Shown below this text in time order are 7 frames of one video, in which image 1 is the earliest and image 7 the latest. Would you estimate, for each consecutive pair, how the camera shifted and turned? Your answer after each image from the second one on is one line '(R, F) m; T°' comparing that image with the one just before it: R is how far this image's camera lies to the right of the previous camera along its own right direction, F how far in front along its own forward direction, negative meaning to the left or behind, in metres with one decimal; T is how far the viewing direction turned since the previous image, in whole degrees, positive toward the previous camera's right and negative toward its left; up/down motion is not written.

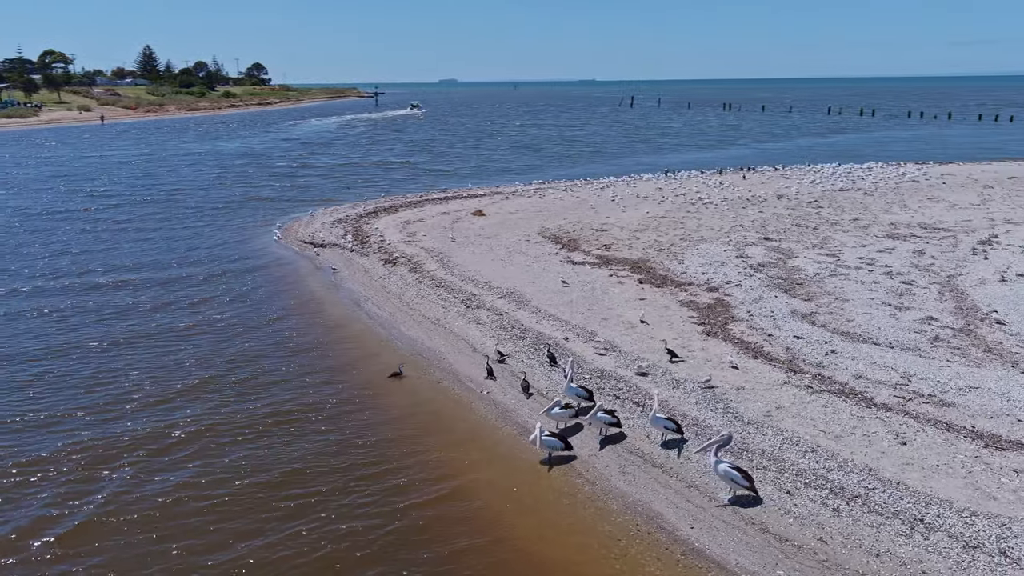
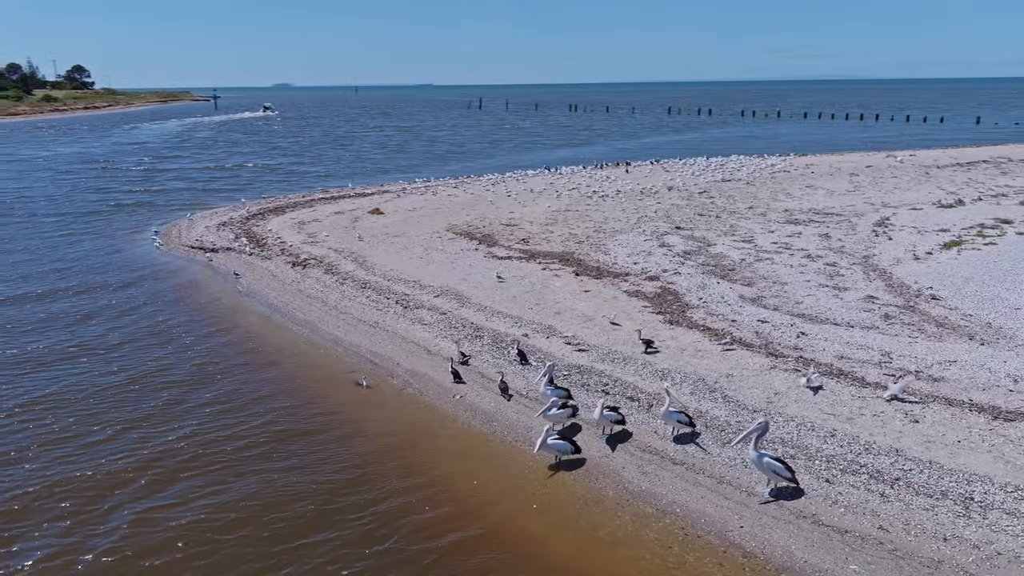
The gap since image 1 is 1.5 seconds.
(-2.1, +1.5) m; +10°
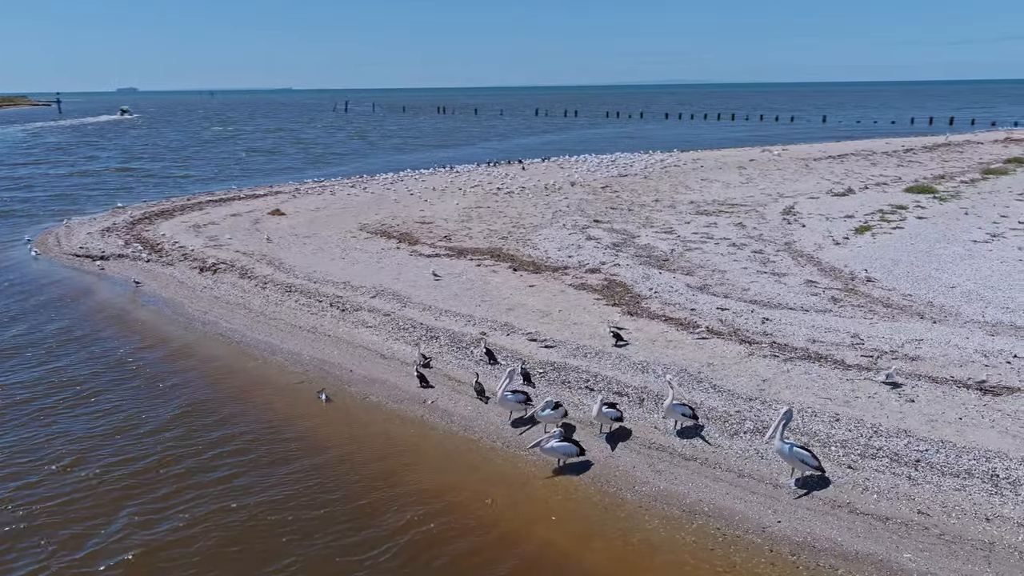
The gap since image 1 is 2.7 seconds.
(-1.6, +1.2) m; +9°
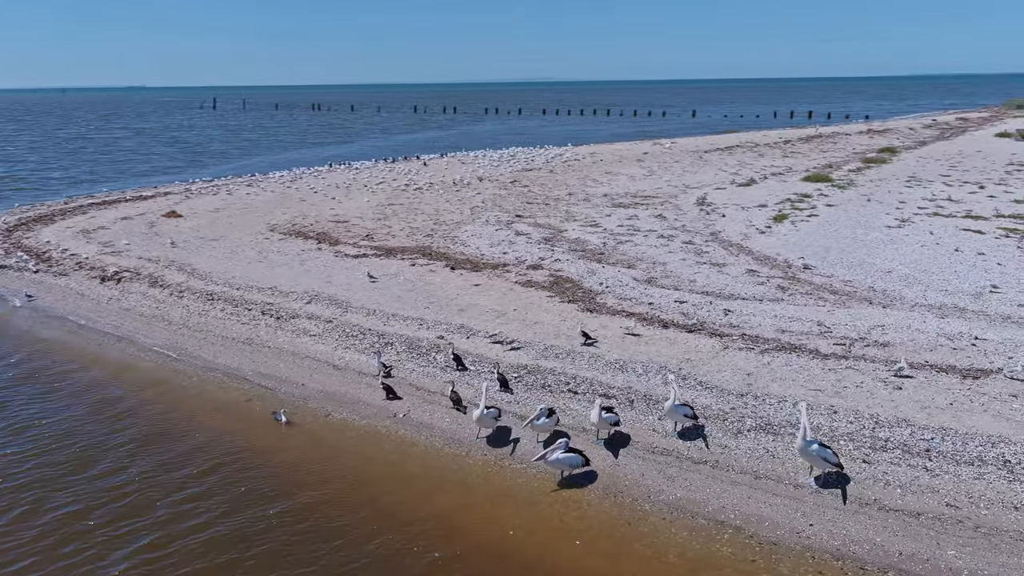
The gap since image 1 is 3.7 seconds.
(-1.4, +1.1) m; +8°
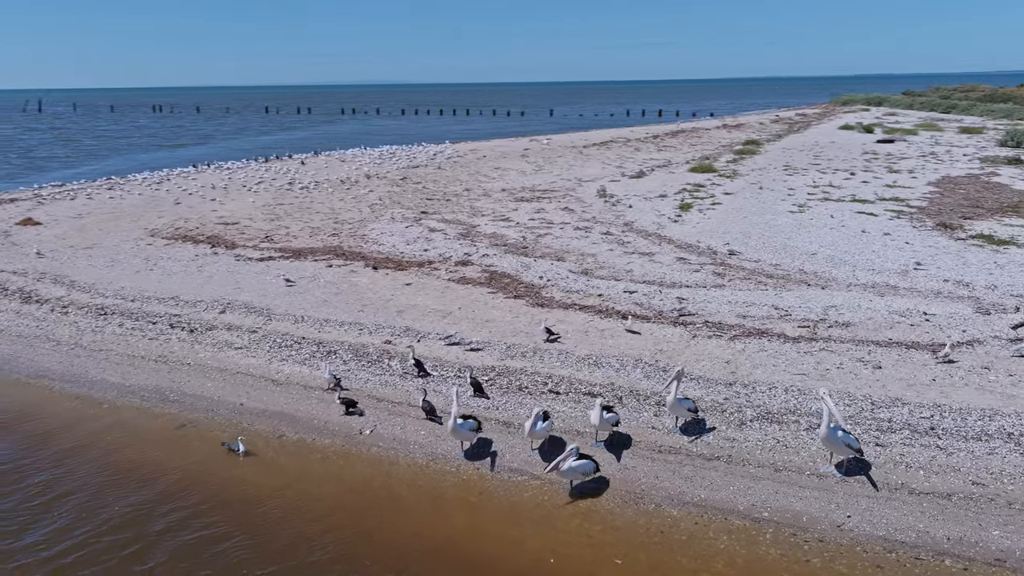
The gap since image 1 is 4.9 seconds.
(-1.5, +1.2) m; +9°
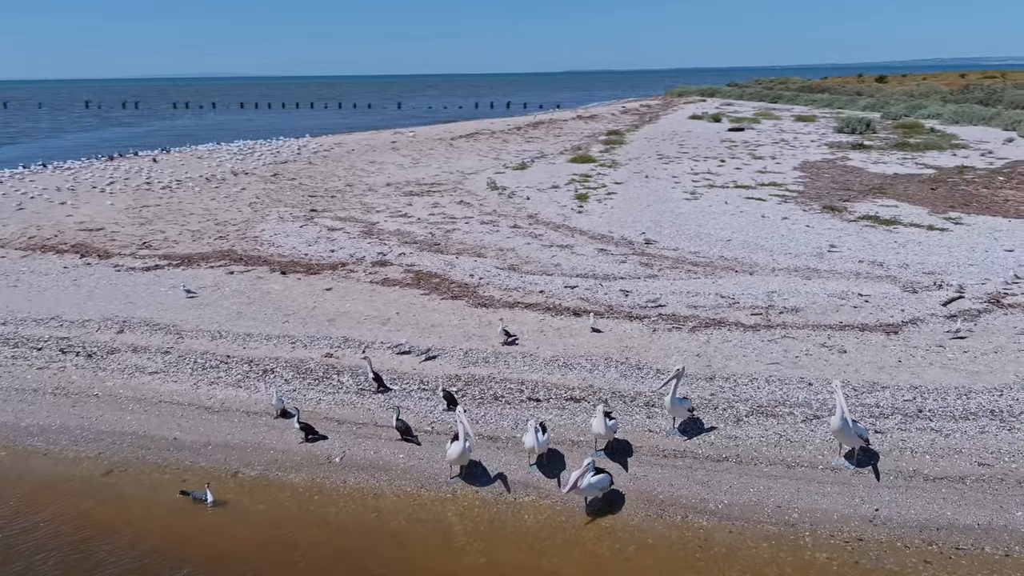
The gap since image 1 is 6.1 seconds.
(-1.6, +1.1) m; +10°
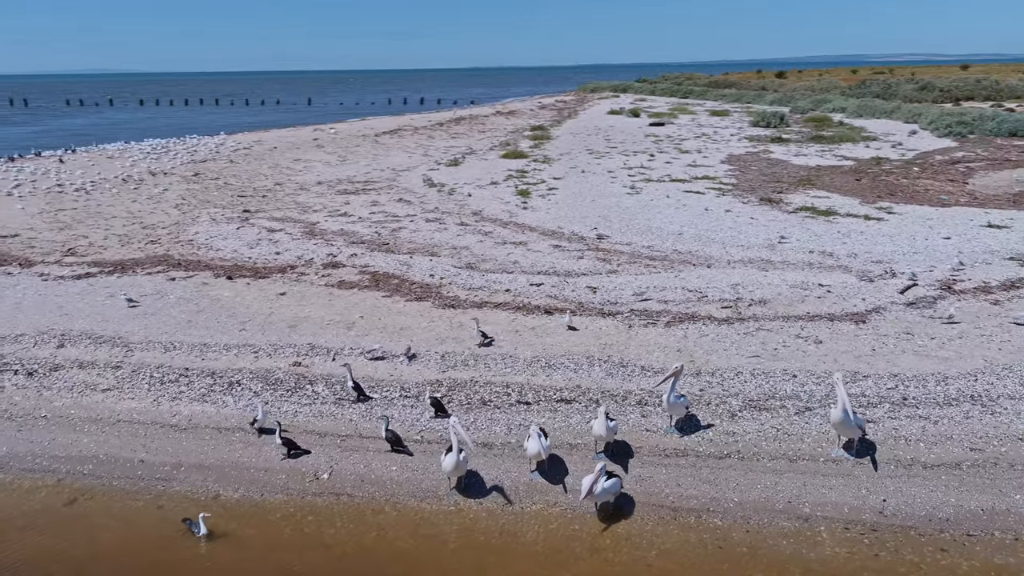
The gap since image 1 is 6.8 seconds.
(-0.9, +0.4) m; +6°
